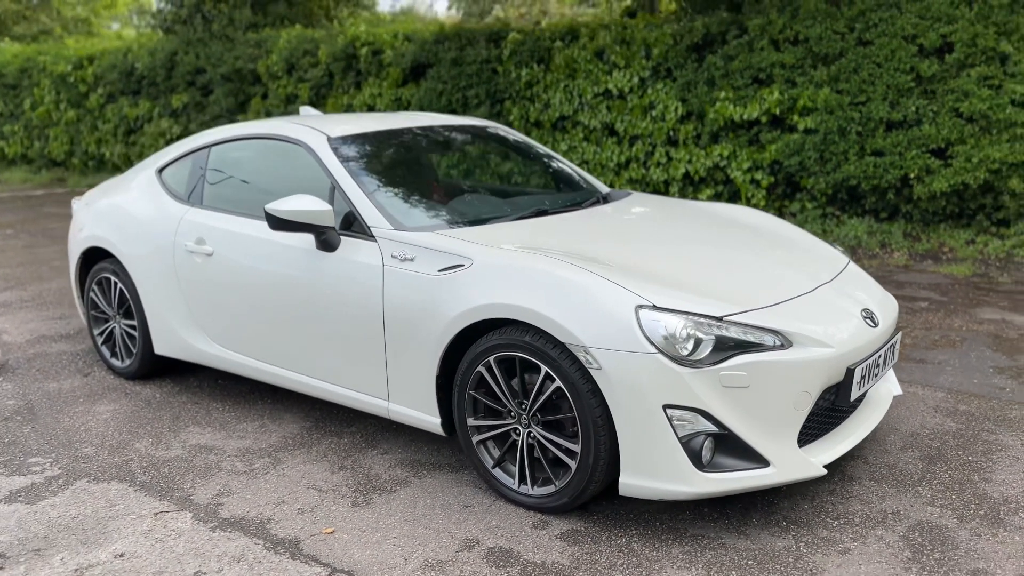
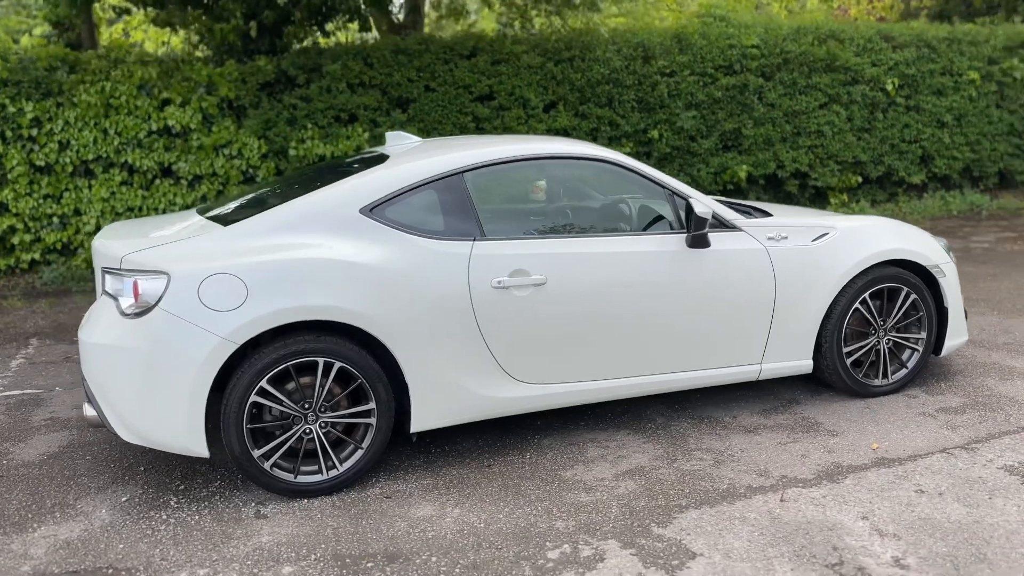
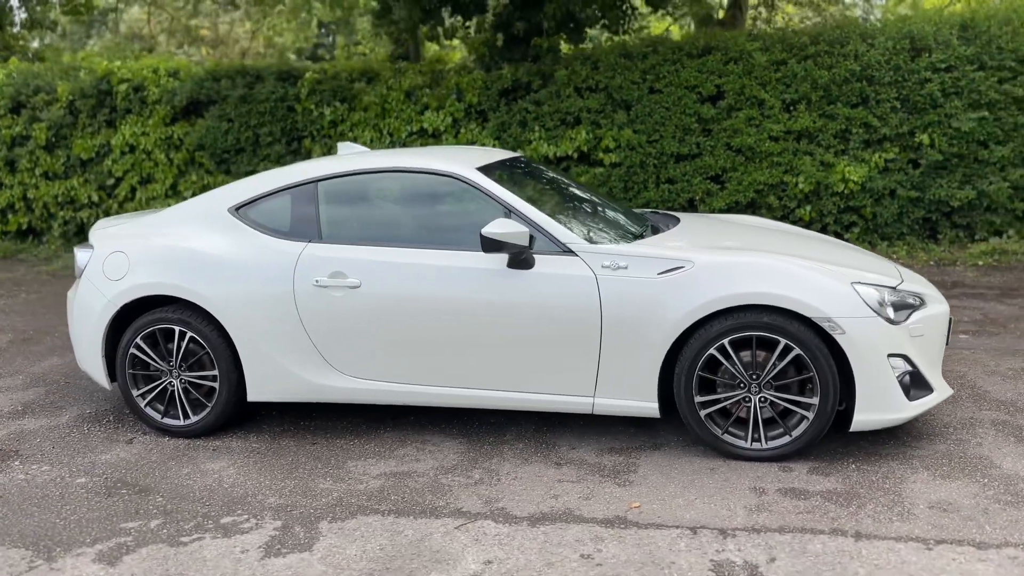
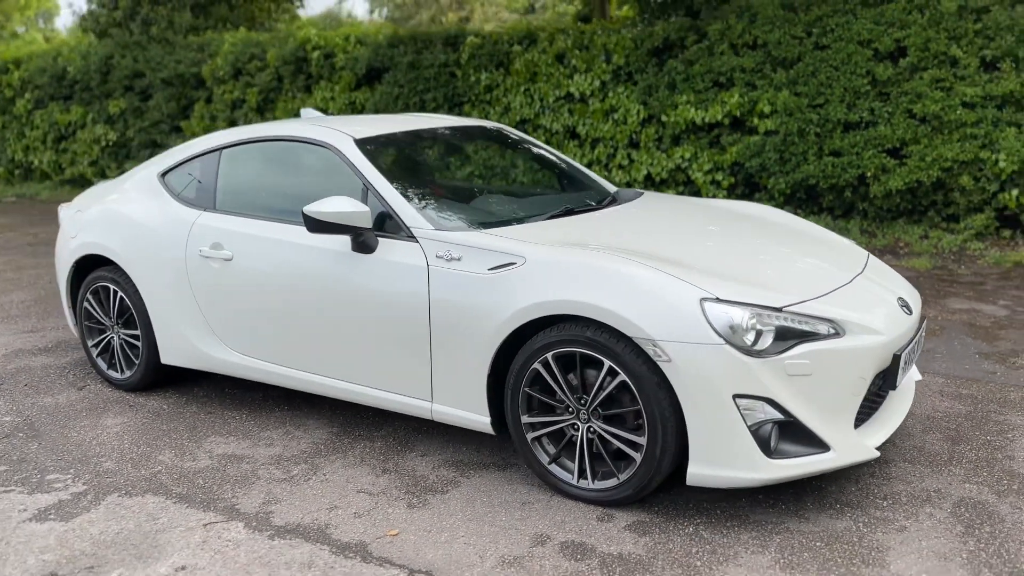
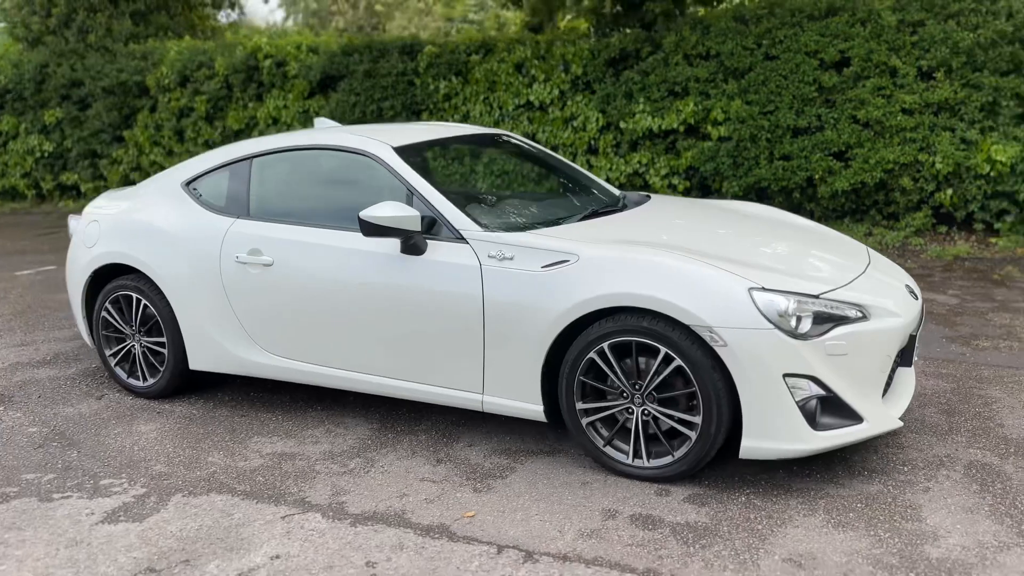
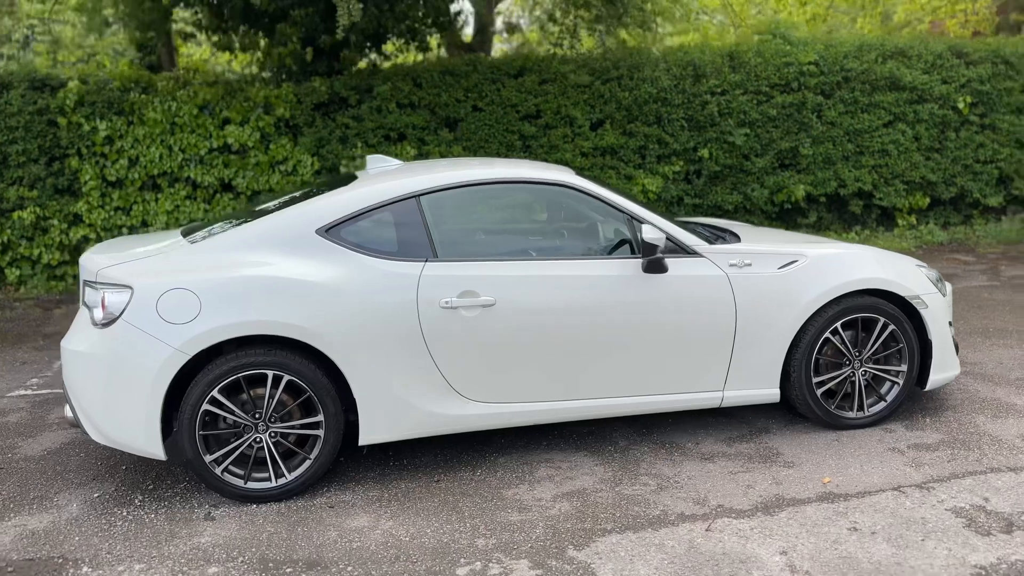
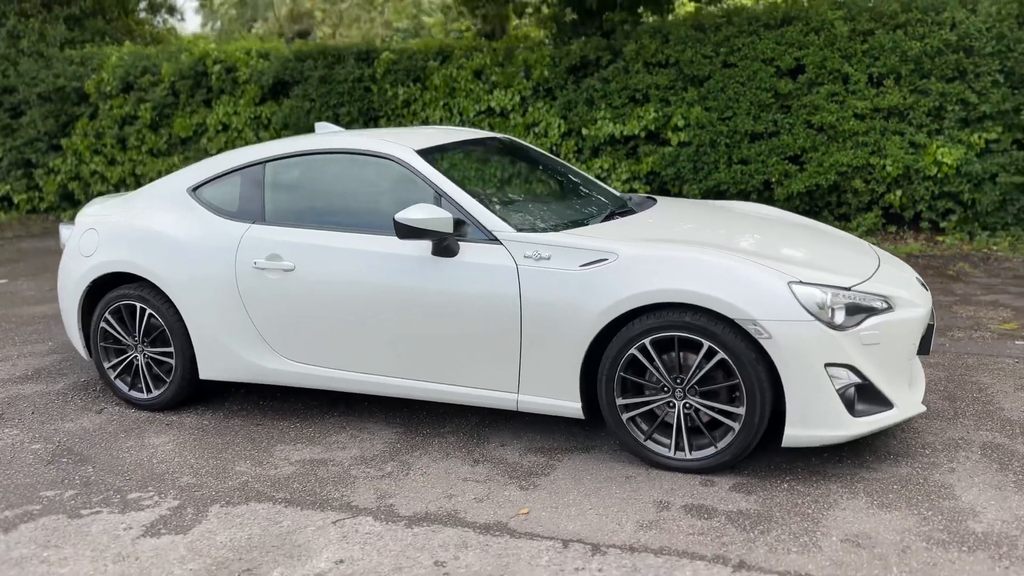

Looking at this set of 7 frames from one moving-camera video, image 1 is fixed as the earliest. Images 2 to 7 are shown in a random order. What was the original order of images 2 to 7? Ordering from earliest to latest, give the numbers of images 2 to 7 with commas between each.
4, 5, 7, 3, 6, 2
